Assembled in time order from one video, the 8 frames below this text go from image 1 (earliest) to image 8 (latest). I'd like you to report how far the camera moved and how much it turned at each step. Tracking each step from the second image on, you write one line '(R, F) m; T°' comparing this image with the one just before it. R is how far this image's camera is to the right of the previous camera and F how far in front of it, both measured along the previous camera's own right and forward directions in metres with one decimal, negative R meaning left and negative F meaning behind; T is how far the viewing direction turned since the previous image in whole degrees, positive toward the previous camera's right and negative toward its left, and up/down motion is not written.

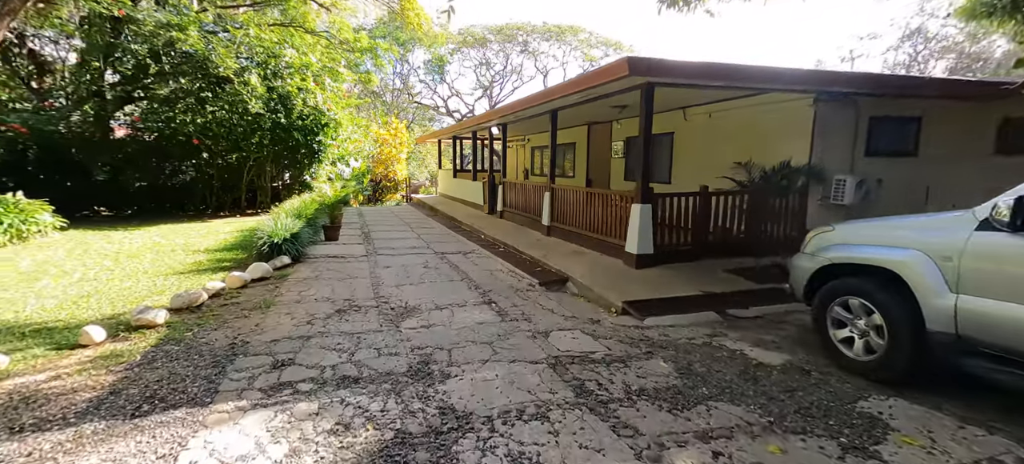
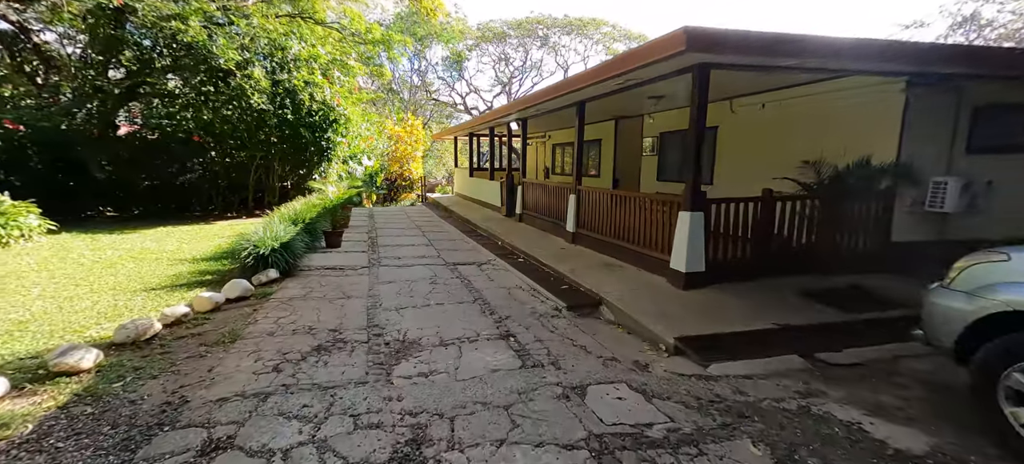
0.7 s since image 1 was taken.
(0.0, +0.8) m; -2°
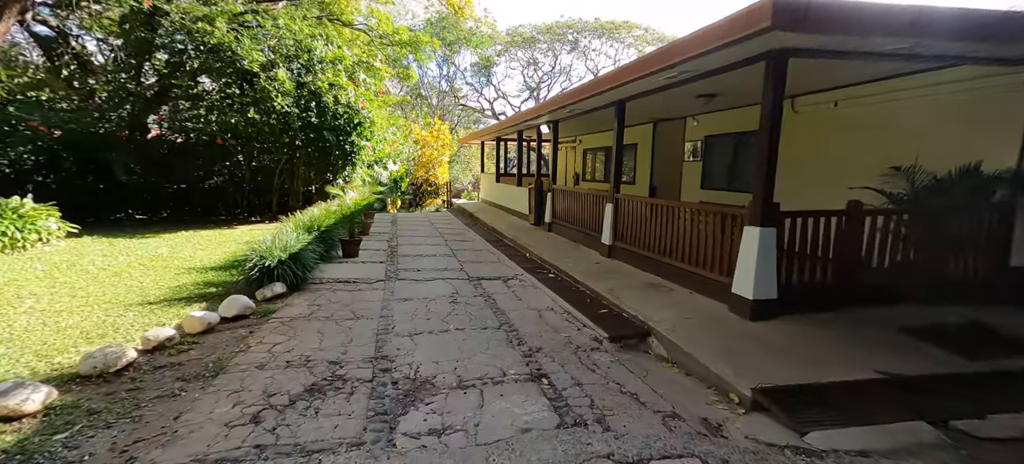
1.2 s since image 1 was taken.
(-0.1, +0.5) m; -3°
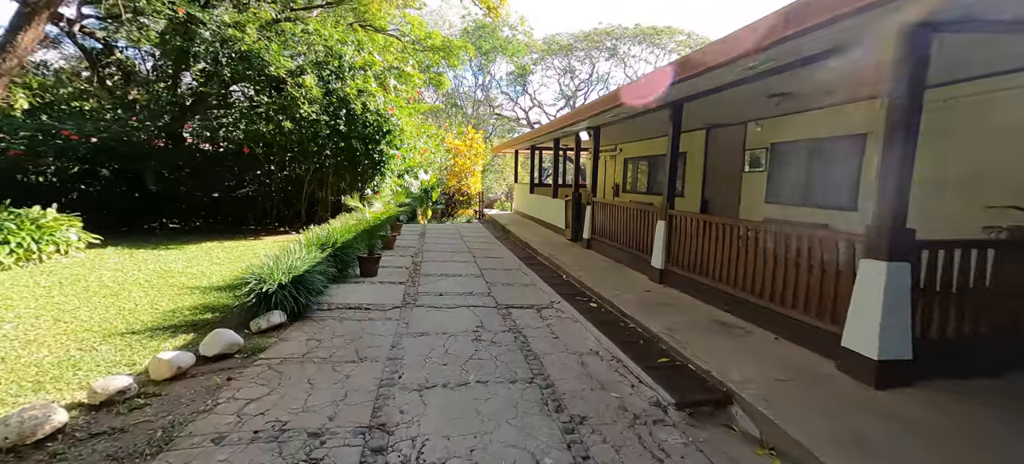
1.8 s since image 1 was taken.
(0.0, +0.7) m; -4°
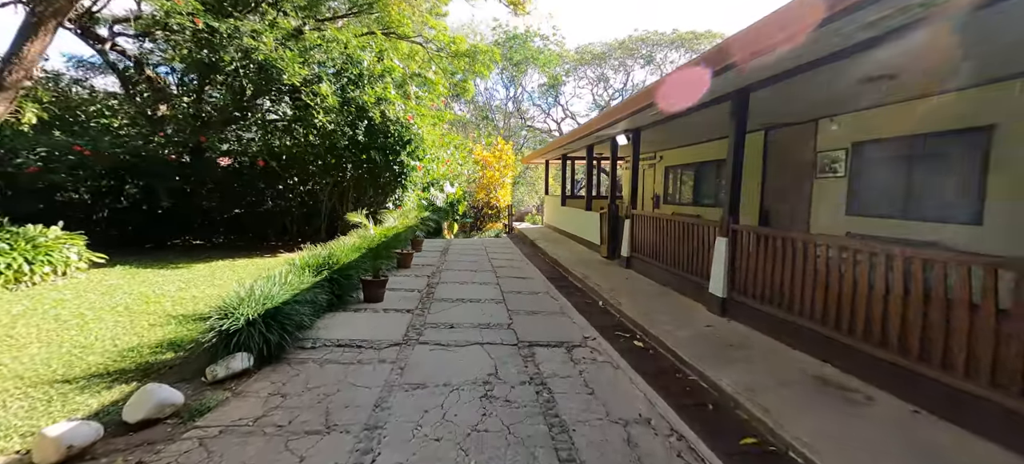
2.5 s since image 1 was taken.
(+0.1, +0.8) m; -4°
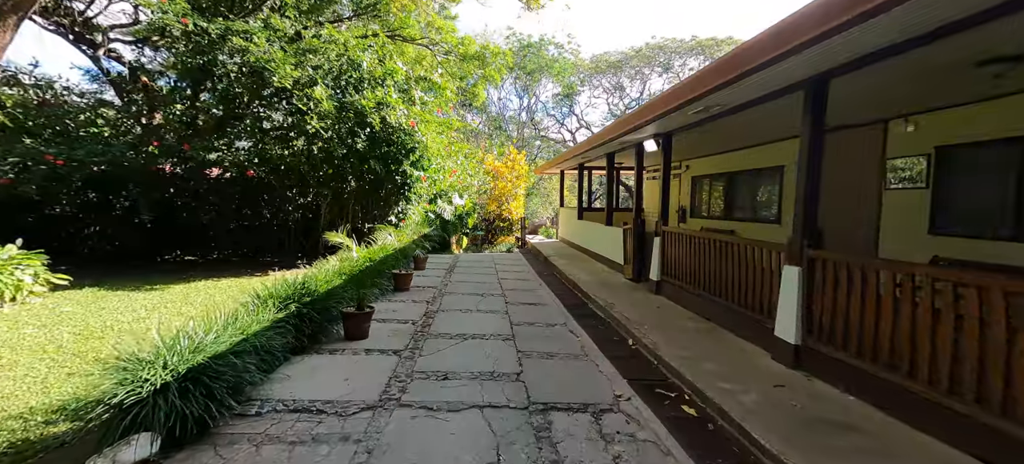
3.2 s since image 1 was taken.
(0.0, +0.8) m; -2°
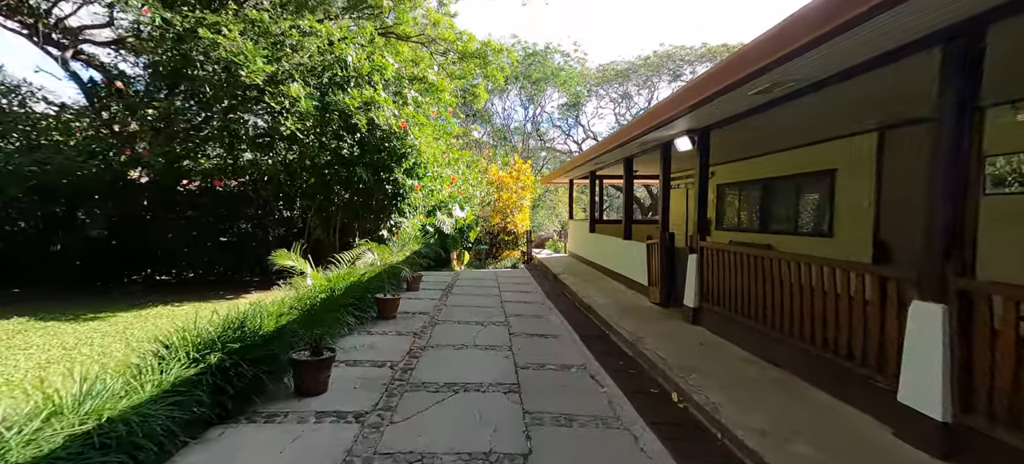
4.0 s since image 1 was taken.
(0.0, +1.0) m; -1°
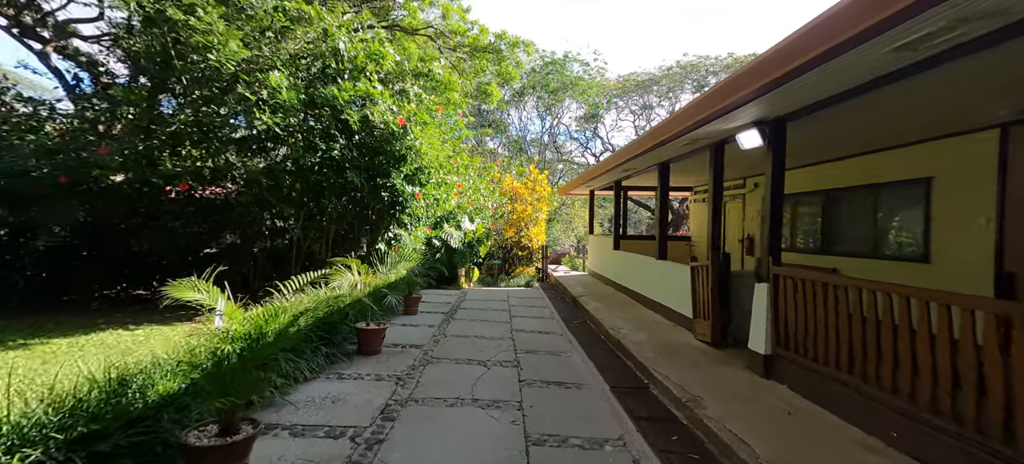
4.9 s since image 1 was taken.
(0.0, +1.1) m; -2°
